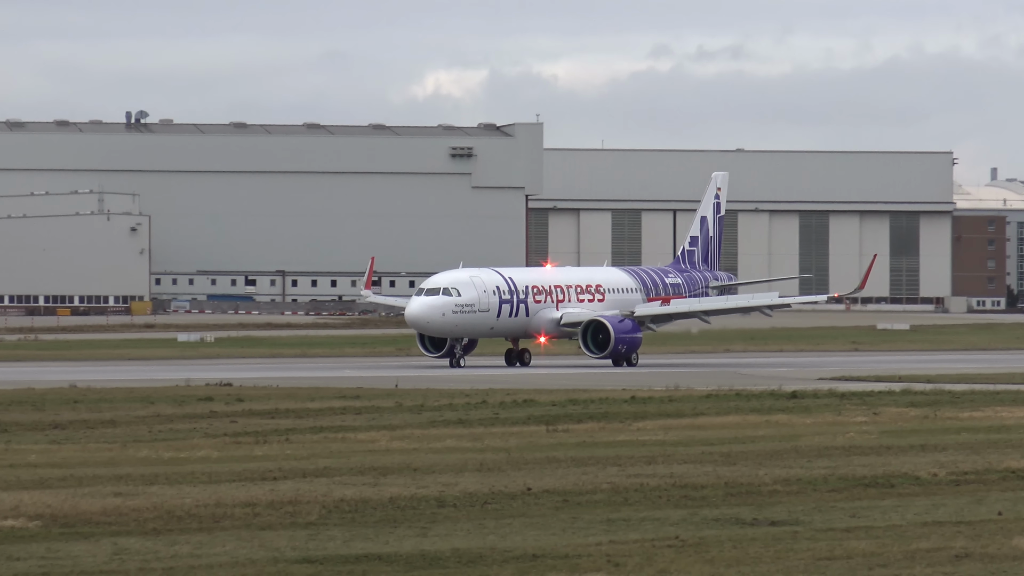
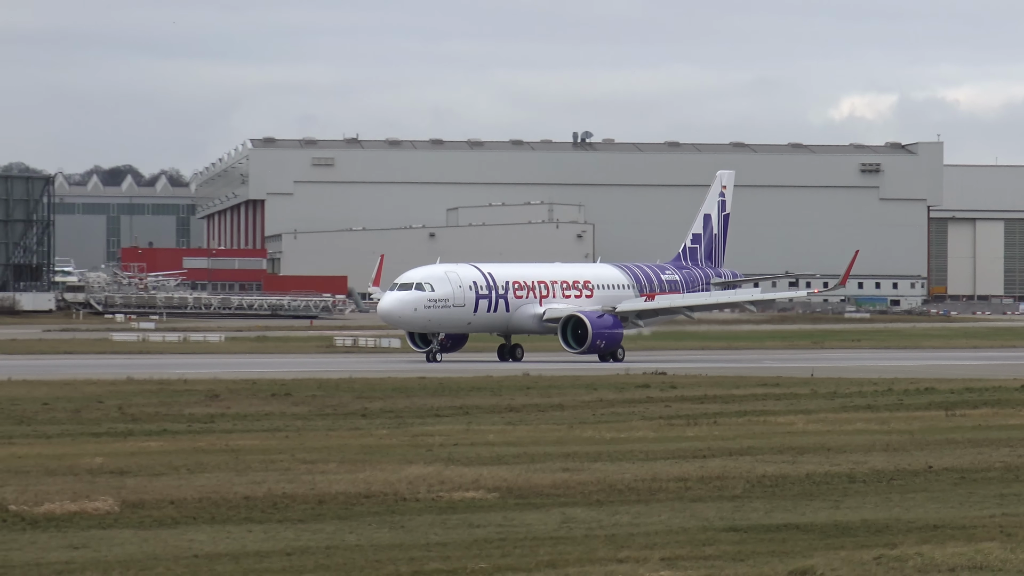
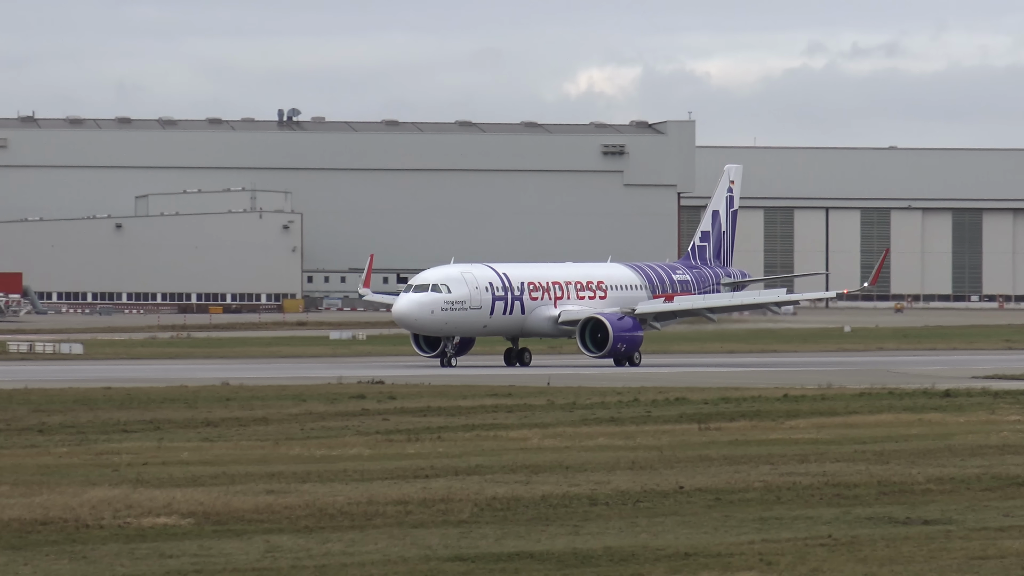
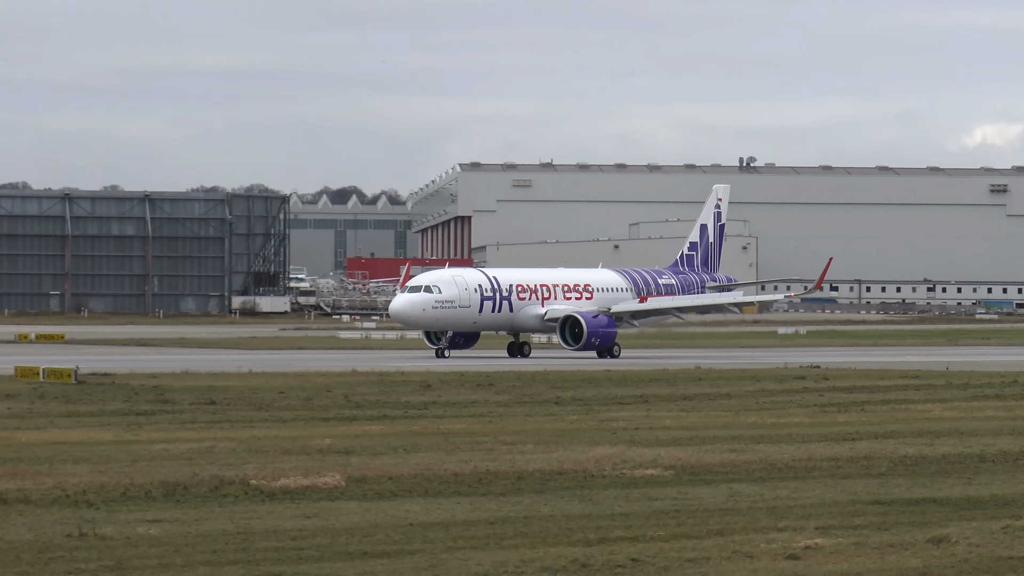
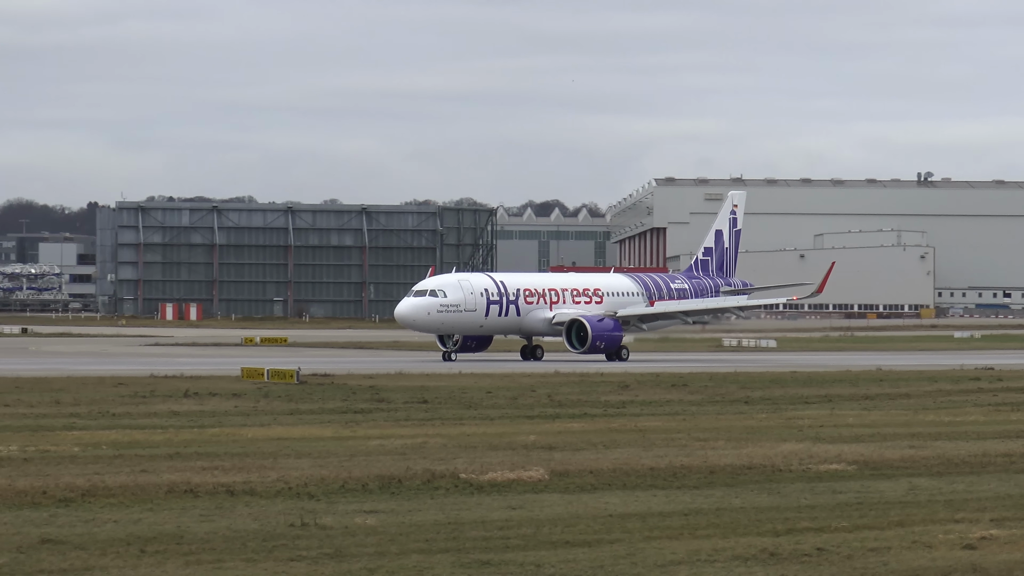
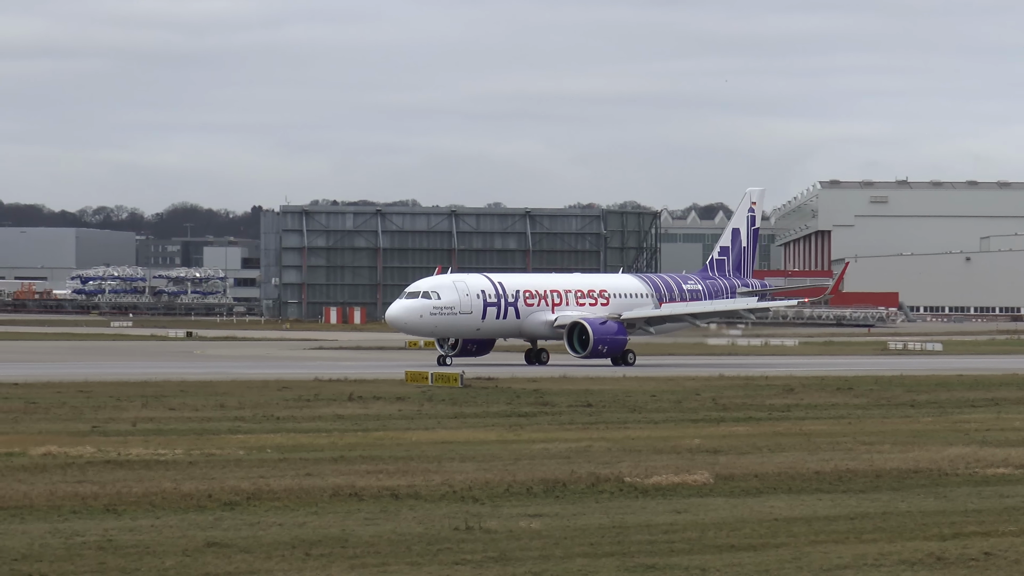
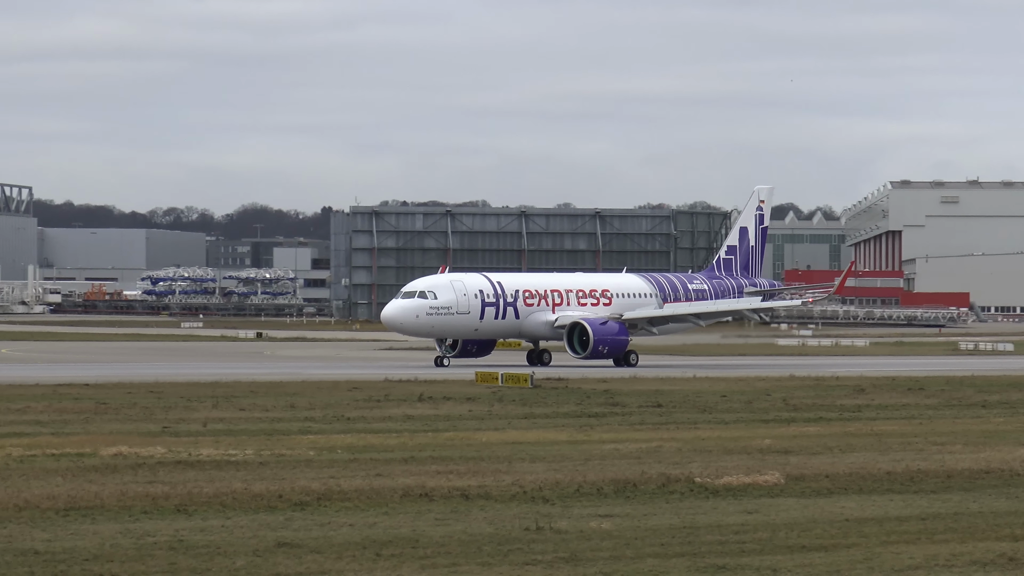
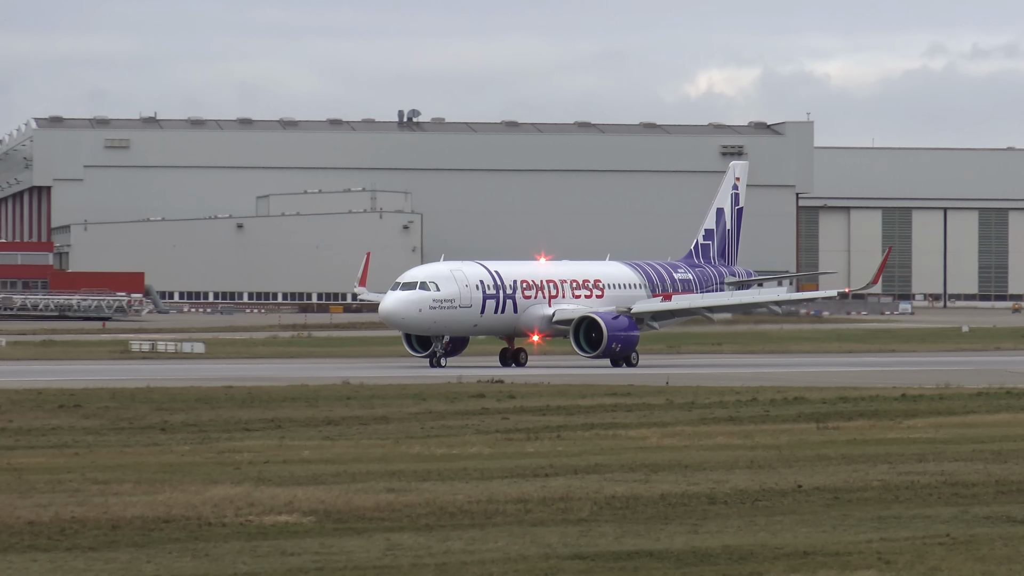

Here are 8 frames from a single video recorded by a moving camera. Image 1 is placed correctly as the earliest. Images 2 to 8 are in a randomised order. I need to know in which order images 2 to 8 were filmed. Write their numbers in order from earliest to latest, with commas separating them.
3, 8, 2, 4, 5, 6, 7
